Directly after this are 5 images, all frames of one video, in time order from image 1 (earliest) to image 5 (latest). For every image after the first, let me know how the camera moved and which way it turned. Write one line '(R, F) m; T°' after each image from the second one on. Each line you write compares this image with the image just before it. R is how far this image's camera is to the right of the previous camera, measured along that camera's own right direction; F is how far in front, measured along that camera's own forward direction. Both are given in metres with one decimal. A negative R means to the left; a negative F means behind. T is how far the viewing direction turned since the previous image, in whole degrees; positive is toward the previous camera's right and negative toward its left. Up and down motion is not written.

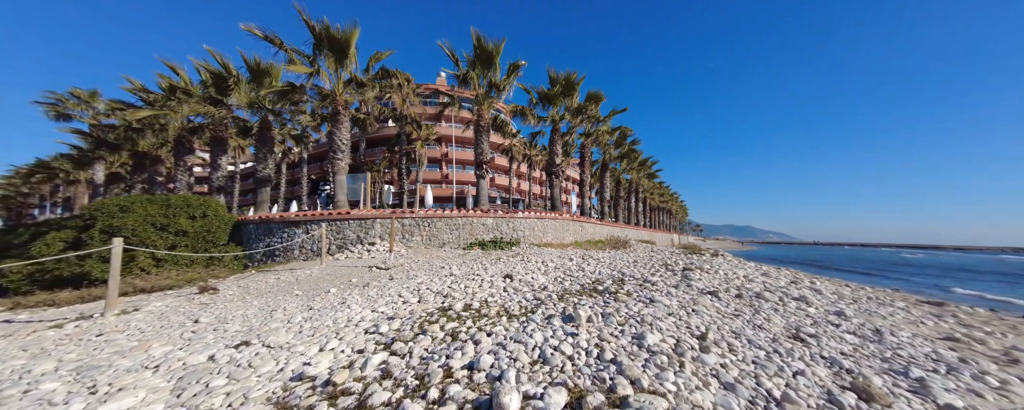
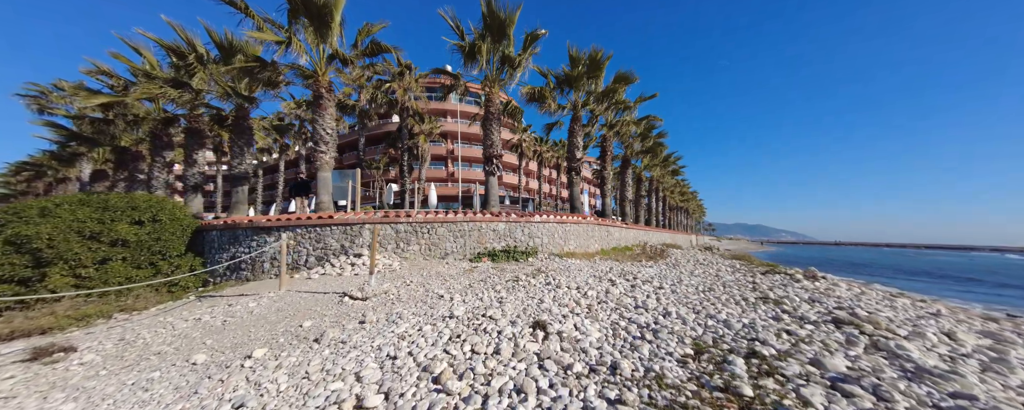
(-0.4, +2.1) m; -1°
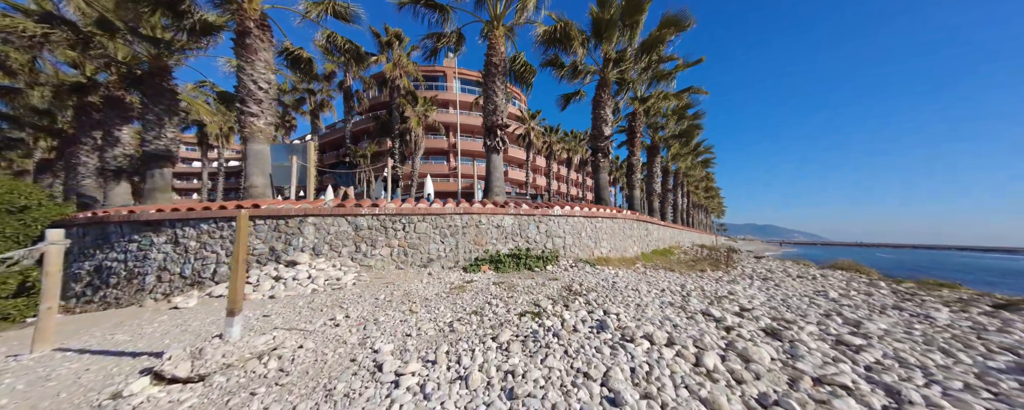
(-0.2, +3.2) m; -1°
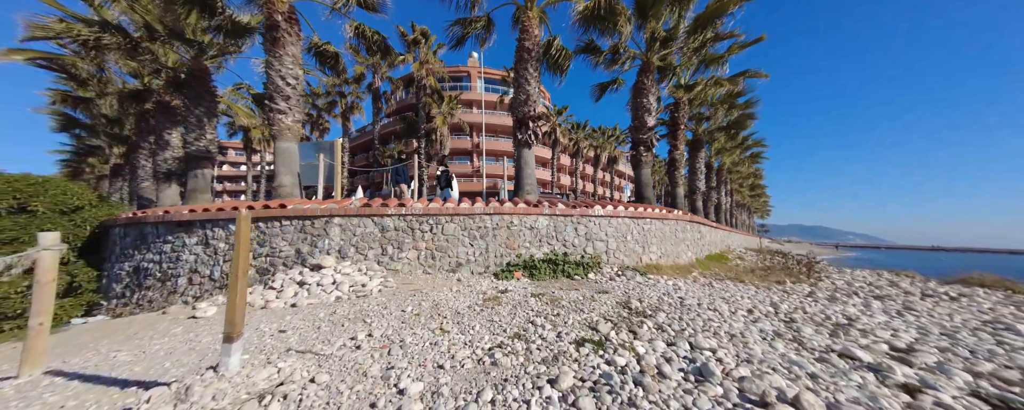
(-0.3, +0.7) m; -5°
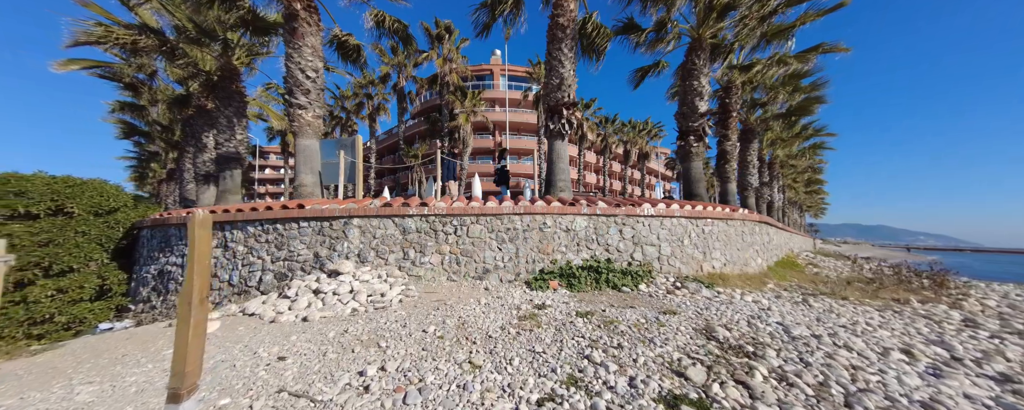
(-0.2, +0.8) m; -5°
